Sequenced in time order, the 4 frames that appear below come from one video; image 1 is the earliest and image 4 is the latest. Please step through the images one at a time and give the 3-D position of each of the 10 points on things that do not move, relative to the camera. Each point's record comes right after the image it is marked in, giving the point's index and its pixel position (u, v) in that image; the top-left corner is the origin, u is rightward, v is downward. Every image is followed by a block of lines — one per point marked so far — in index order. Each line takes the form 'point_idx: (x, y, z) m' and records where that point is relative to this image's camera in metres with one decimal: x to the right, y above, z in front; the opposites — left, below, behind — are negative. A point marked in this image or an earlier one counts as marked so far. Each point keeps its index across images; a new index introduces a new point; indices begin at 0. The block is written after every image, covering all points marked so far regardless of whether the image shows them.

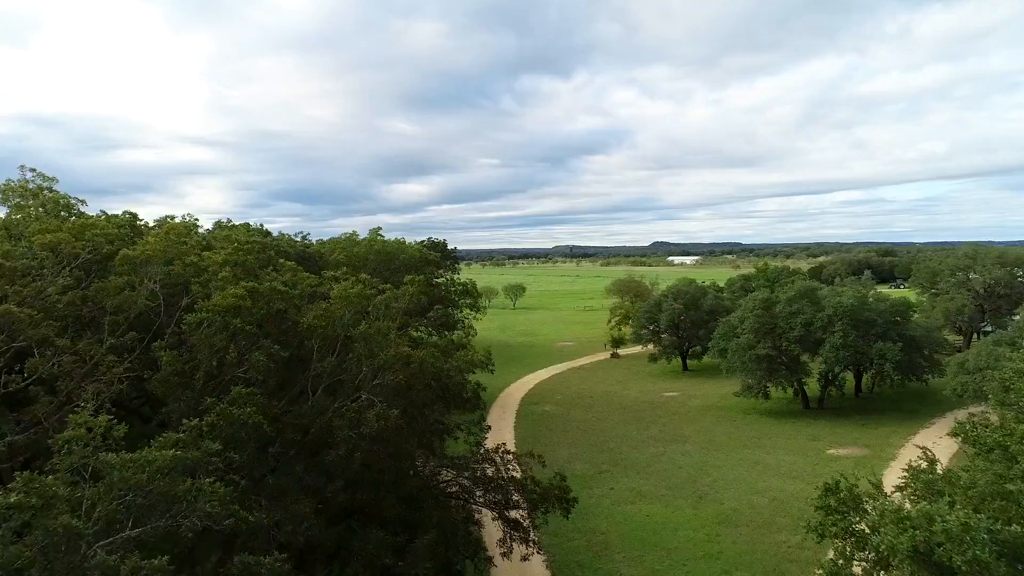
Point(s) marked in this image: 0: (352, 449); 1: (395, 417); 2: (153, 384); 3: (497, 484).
0: (-2.5, -2.6, +10.3) m
1: (-1.9, -2.1, +10.5) m
2: (-5.5, -1.5, +9.9) m
3: (-0.3, -4.0, +13.2) m
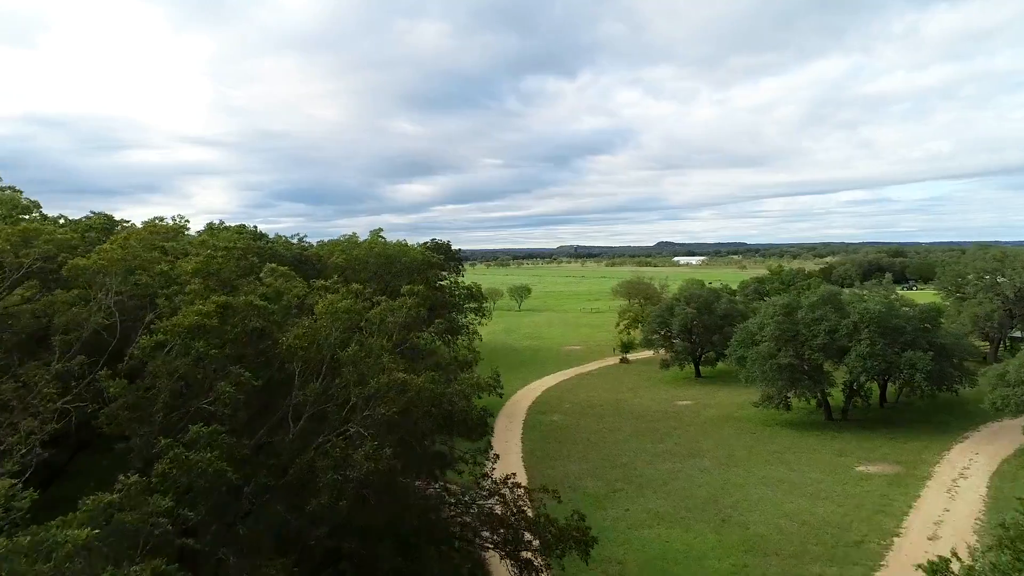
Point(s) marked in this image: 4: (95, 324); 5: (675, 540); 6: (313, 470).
0: (-2.4, -2.8, +8.8) m
1: (-1.7, -2.3, +8.9) m
2: (-5.3, -1.7, +8.4) m
3: (-0.1, -4.2, +11.6) m
4: (-6.6, -0.6, +10.1) m
5: (+4.9, -7.6, +19.7) m
6: (-2.8, -2.5, +9.0) m
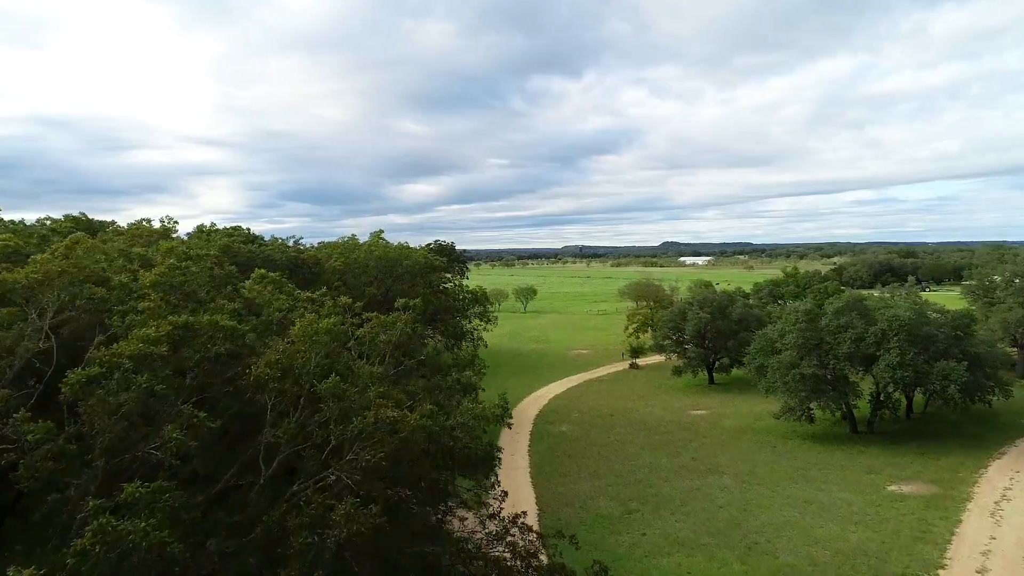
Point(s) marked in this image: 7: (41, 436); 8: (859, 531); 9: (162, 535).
0: (-2.2, -3.0, +7.2) m
1: (-1.6, -2.5, +7.3) m
2: (-5.2, -1.9, +6.9) m
3: (+0.1, -4.4, +10.0) m
4: (-6.4, -0.8, +8.6) m
5: (+5.2, -7.9, +18.1) m
6: (-2.6, -2.7, +7.4) m
7: (-4.9, -1.6, +6.8) m
8: (+10.6, -7.4, +19.8) m
9: (-3.2, -2.3, +6.0) m
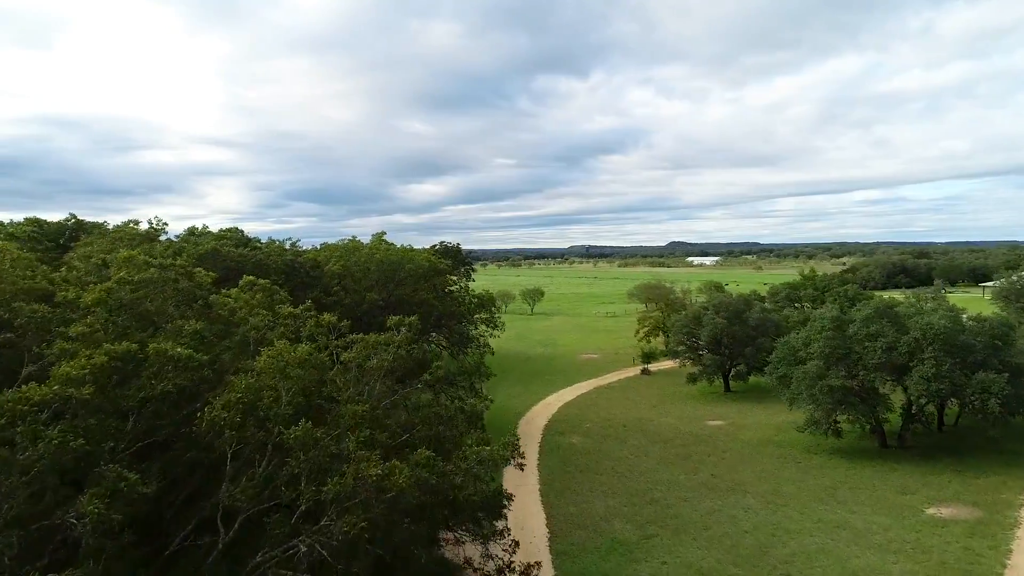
0: (-2.1, -3.2, +5.7) m
1: (-1.4, -2.8, +5.8) m
2: (-5.0, -2.1, +5.4) m
3: (+0.2, -4.7, +8.5) m
4: (-6.3, -1.1, +7.1) m
5: (+5.4, -8.1, +16.5) m
6: (-2.5, -3.0, +5.9) m
7: (-4.8, -1.8, +5.3) m
8: (+10.9, -7.7, +18.2) m
9: (-3.1, -2.5, +4.5) m
